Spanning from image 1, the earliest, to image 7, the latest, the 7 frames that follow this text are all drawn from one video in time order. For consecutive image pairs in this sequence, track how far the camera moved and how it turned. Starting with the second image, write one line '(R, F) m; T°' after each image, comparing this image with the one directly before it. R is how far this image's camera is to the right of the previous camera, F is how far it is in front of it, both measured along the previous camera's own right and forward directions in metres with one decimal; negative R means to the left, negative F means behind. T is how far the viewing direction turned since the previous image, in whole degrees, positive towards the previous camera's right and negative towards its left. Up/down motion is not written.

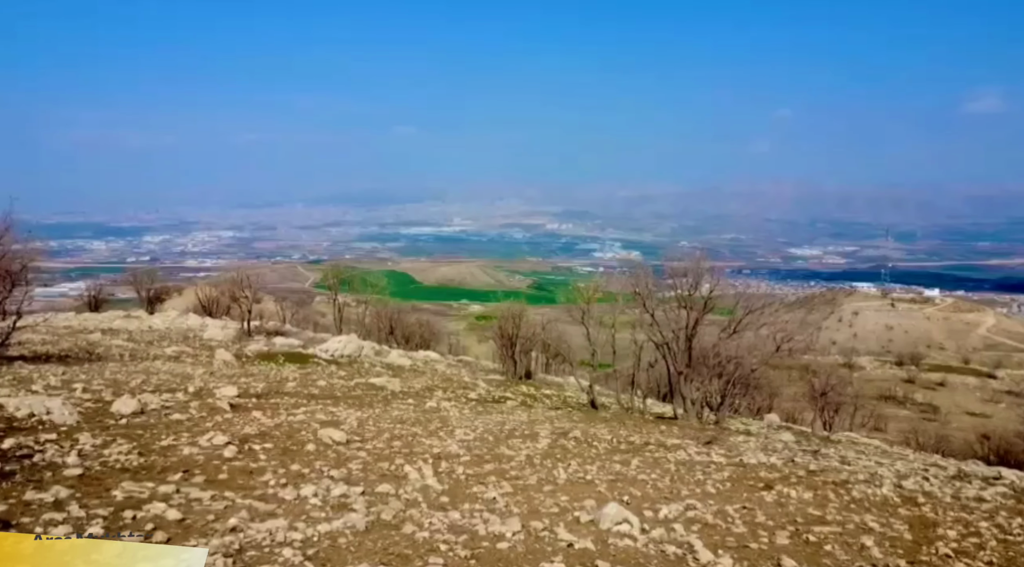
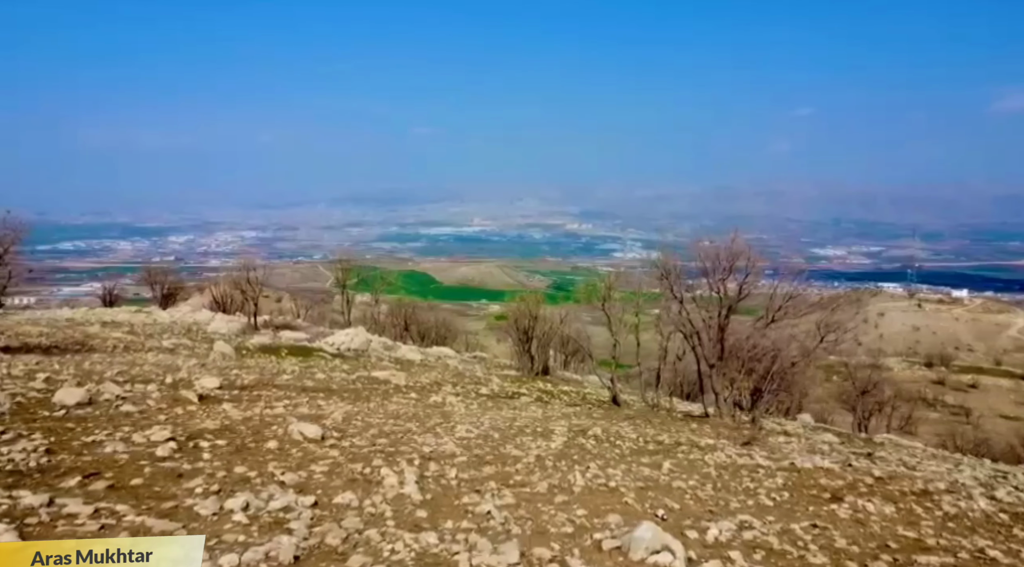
(+0.2, +1.8) m; -2°
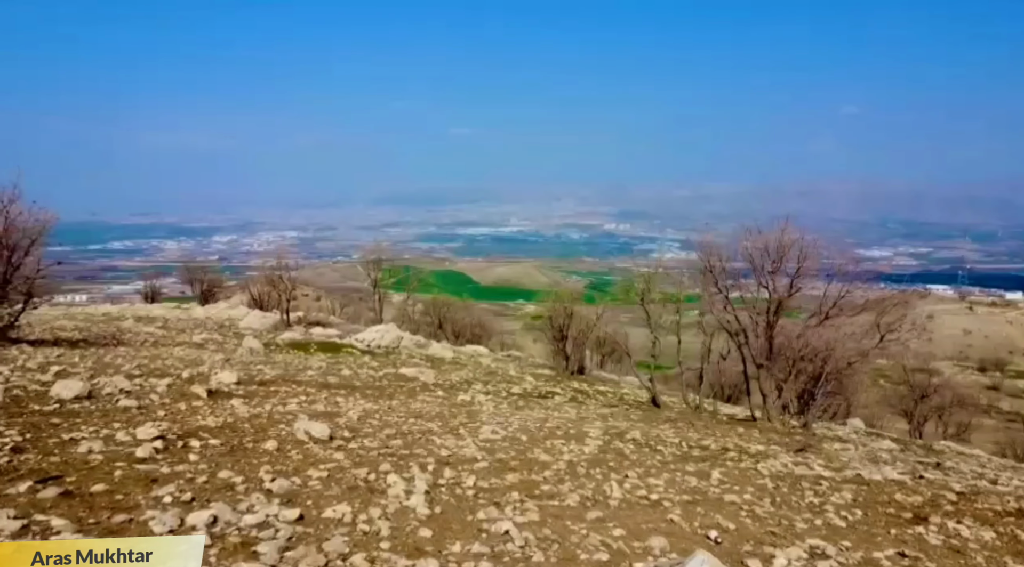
(+0.1, +1.0) m; -3°
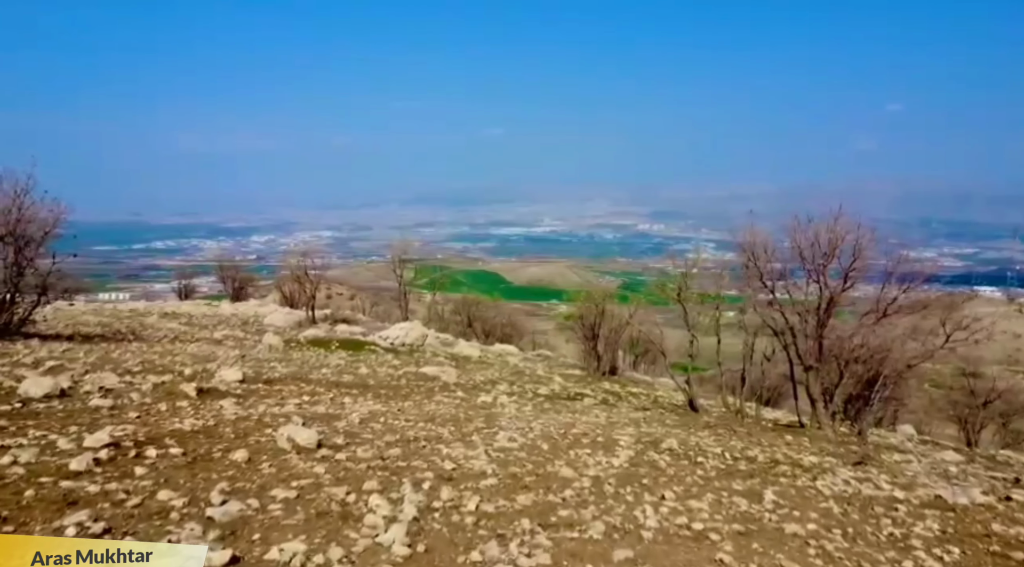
(+0.2, +1.2) m; -3°
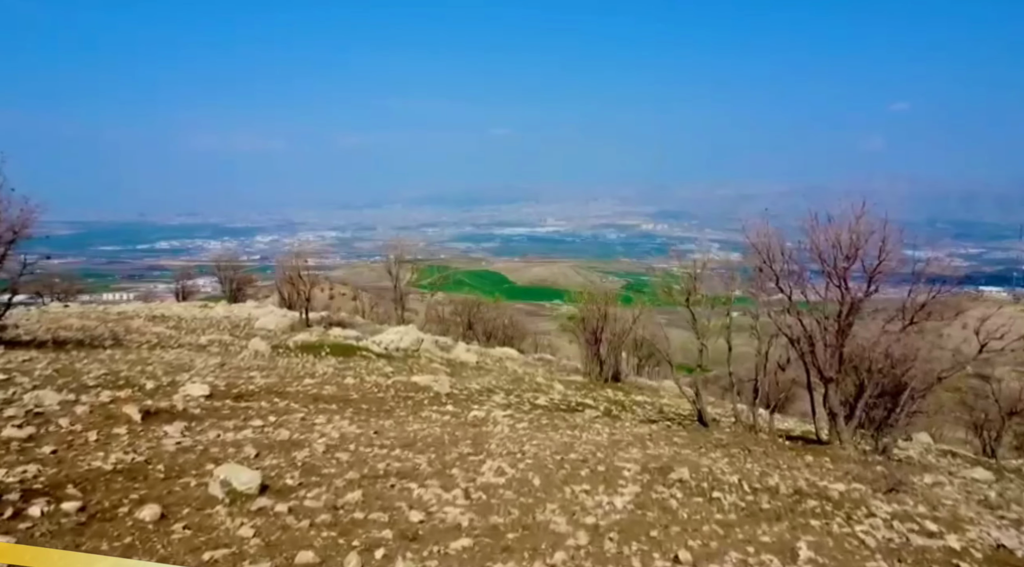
(+0.2, +1.2) m; 0°
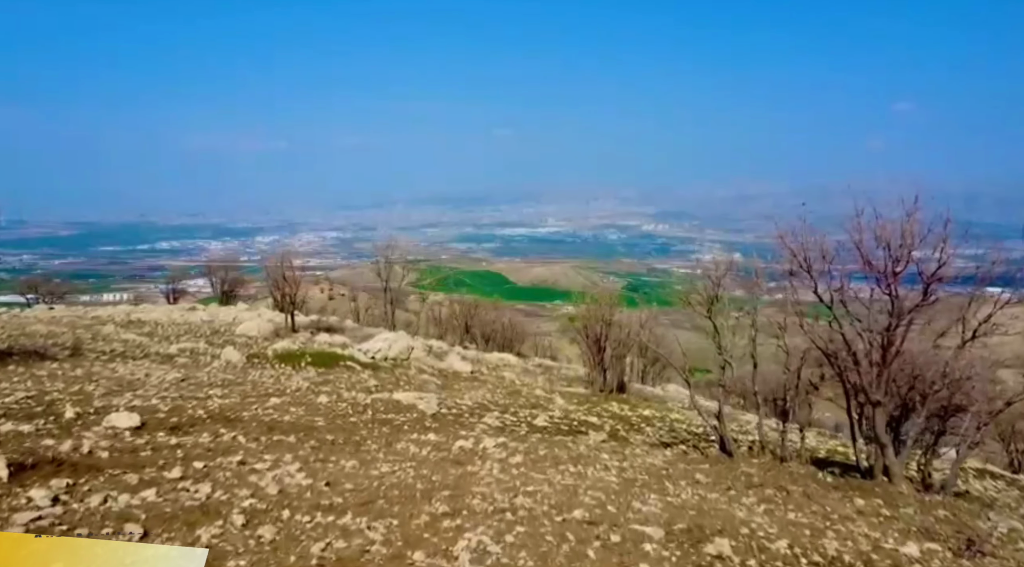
(+0.1, +2.1) m; 0°
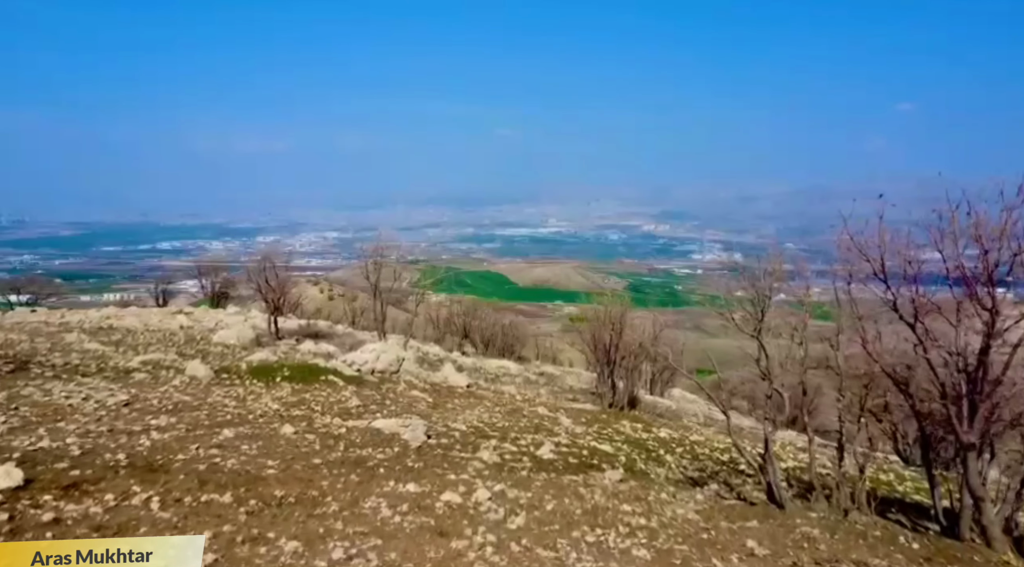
(0.0, +2.5) m; 0°
